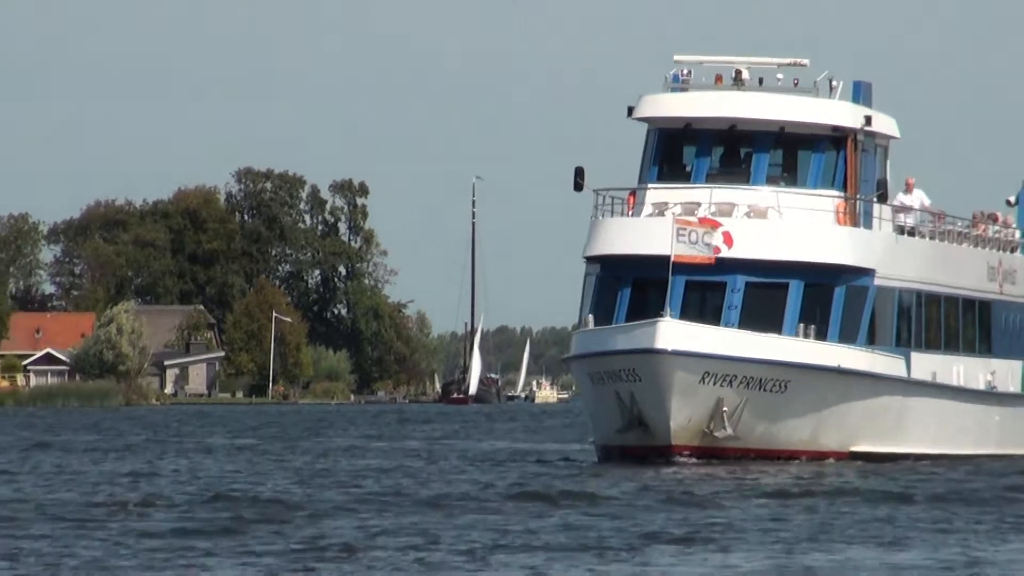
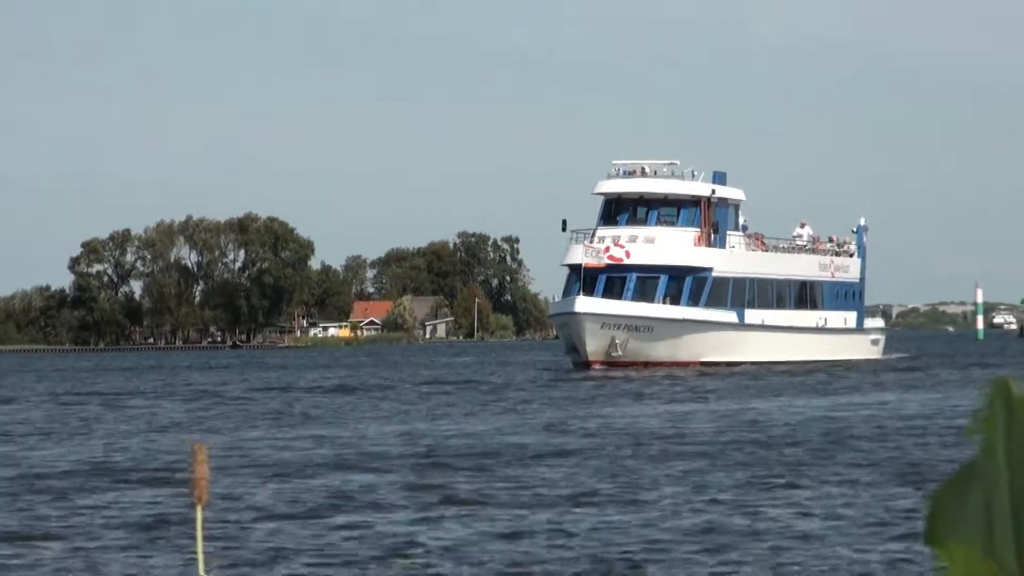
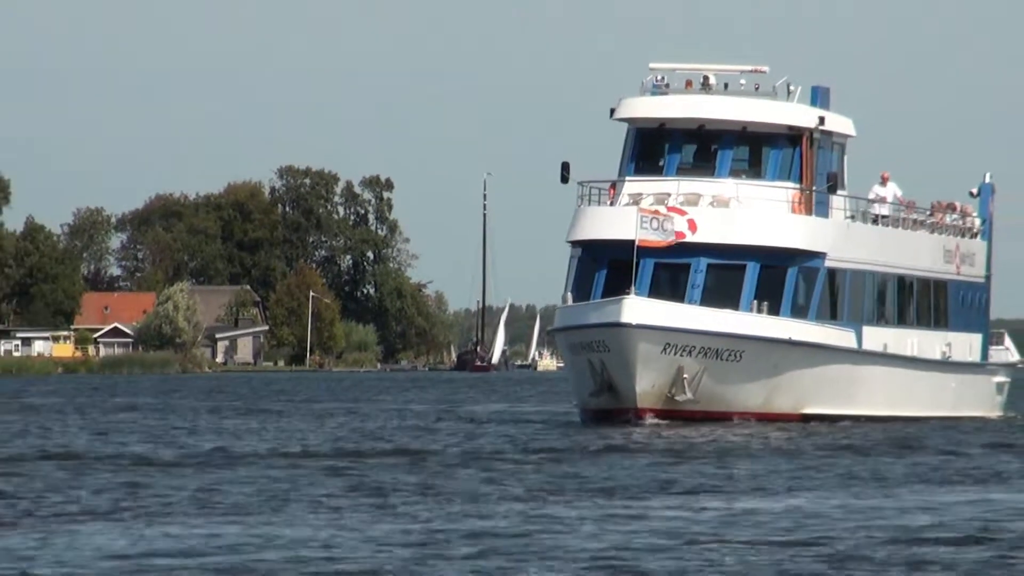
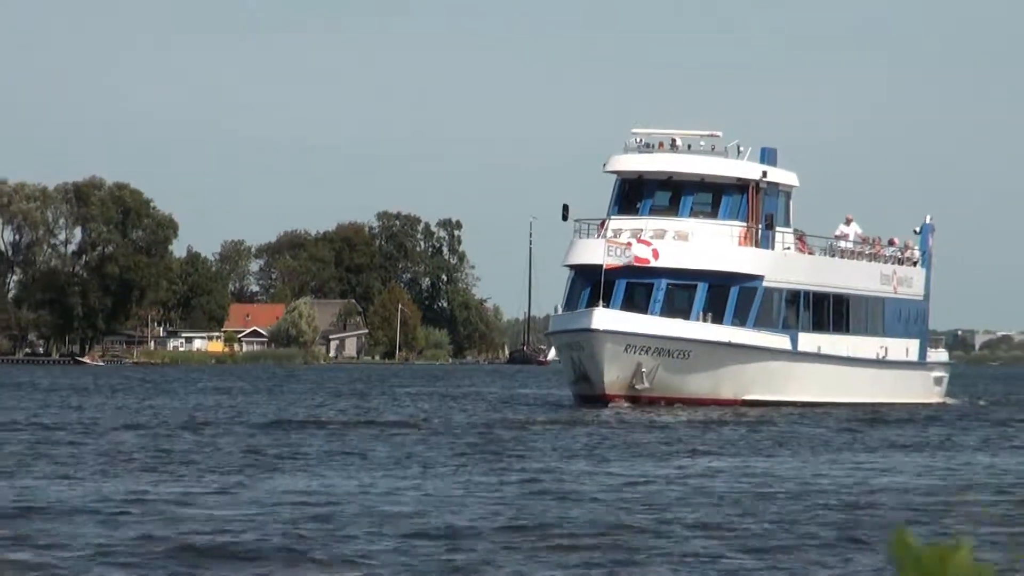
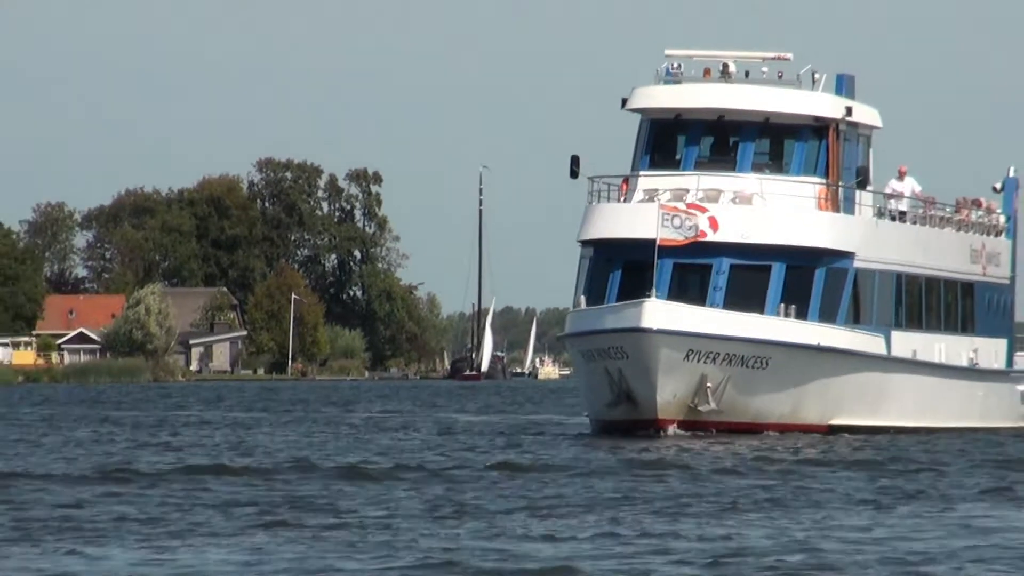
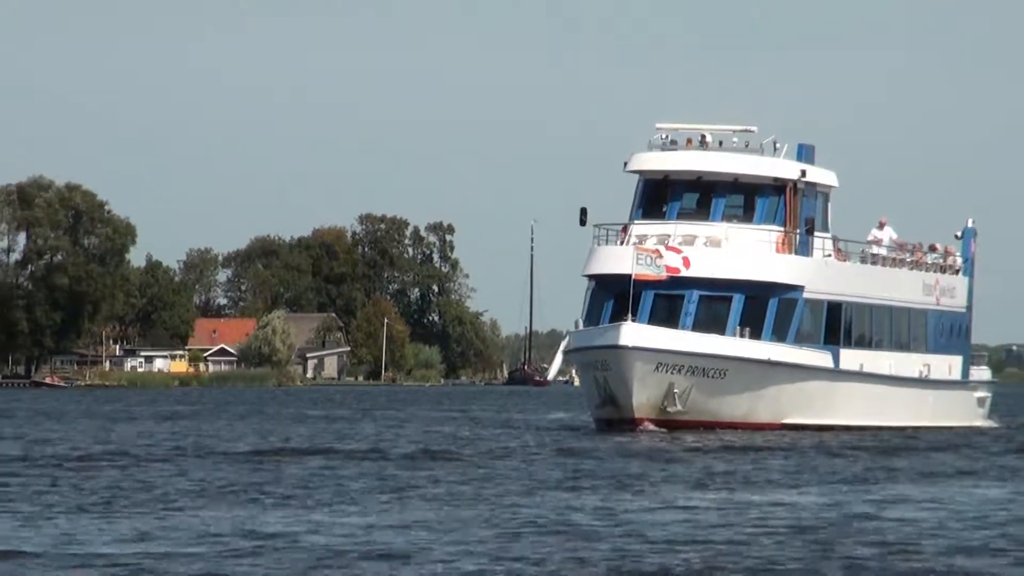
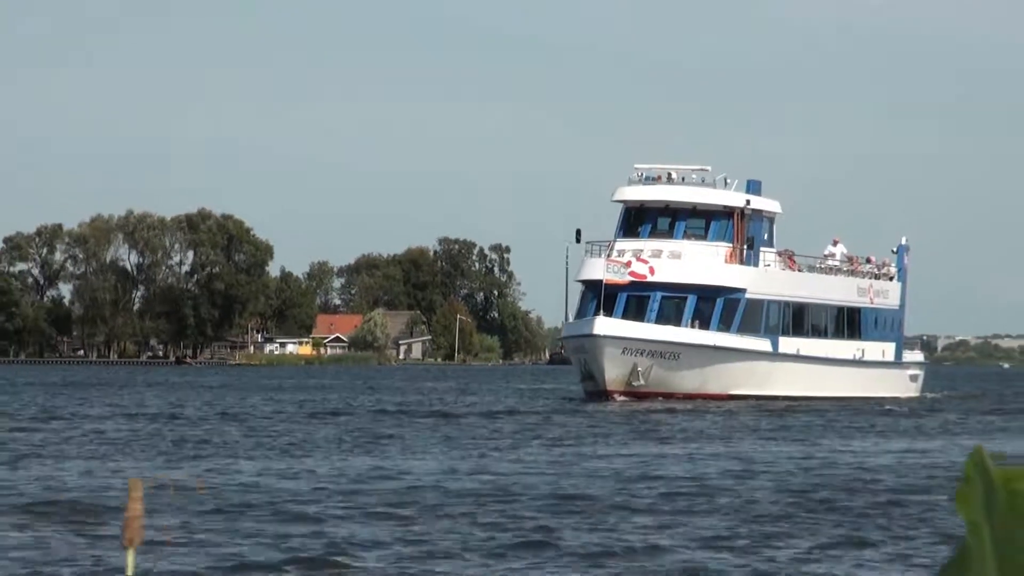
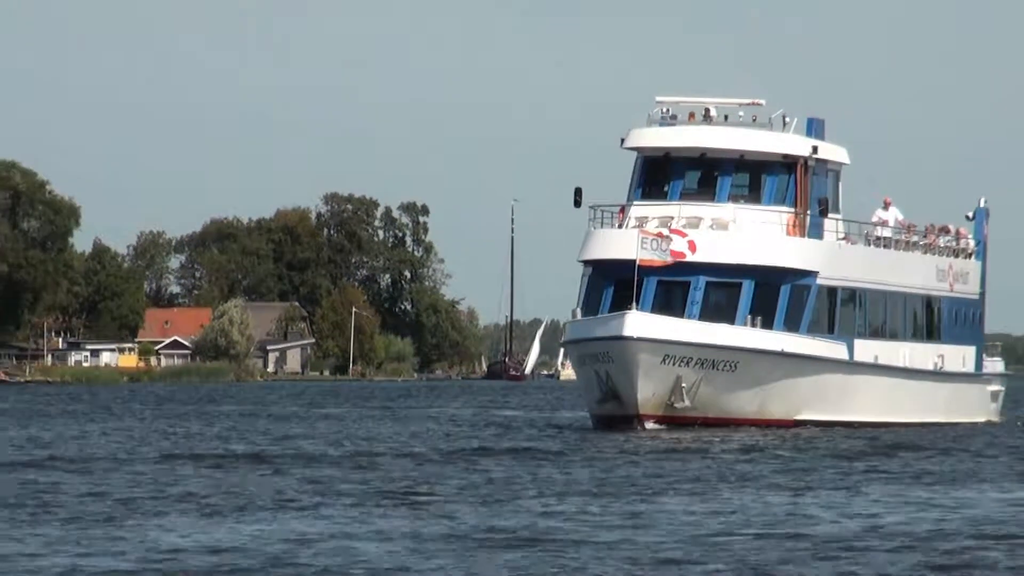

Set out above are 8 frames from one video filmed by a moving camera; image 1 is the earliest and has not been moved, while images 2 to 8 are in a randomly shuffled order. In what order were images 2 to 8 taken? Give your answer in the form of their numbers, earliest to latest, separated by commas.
5, 3, 8, 6, 4, 7, 2
